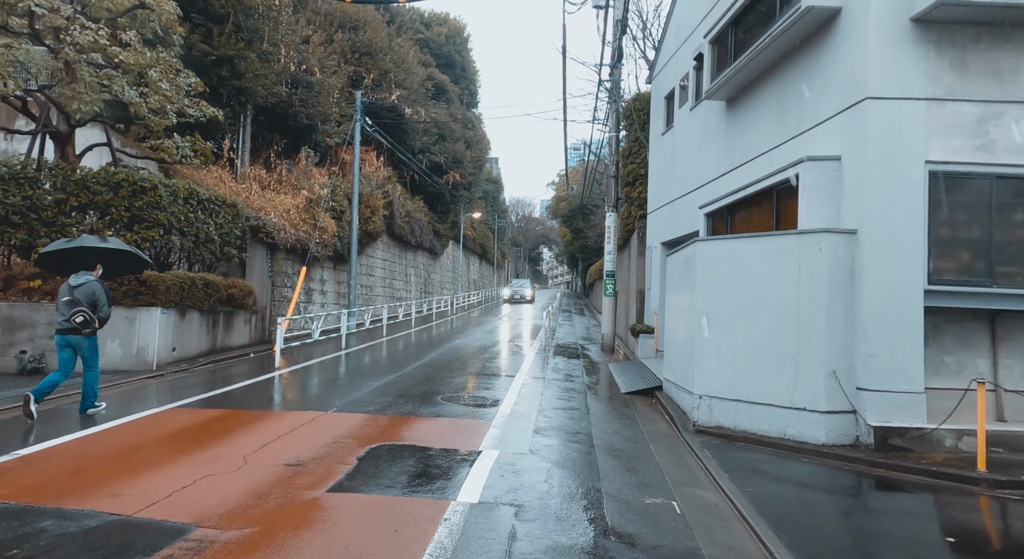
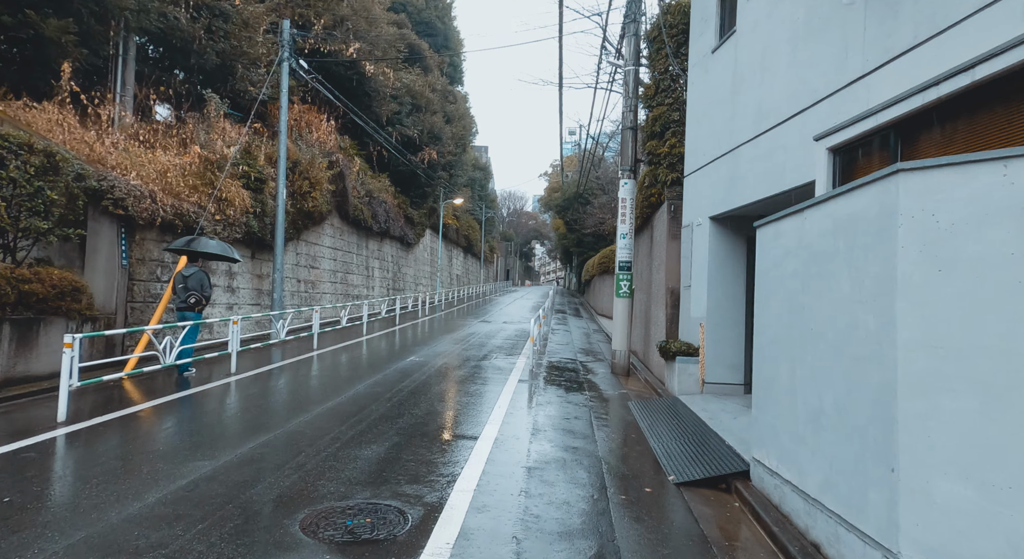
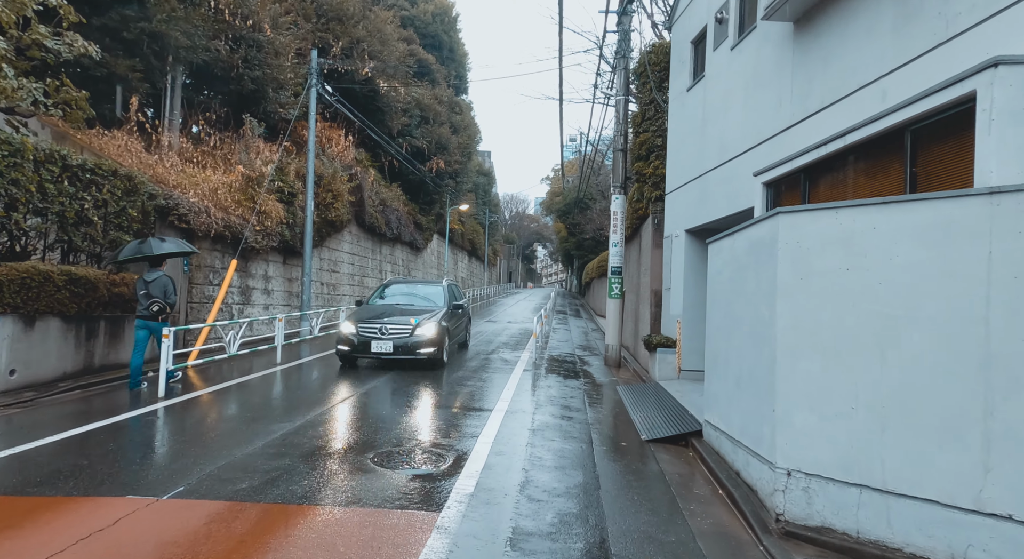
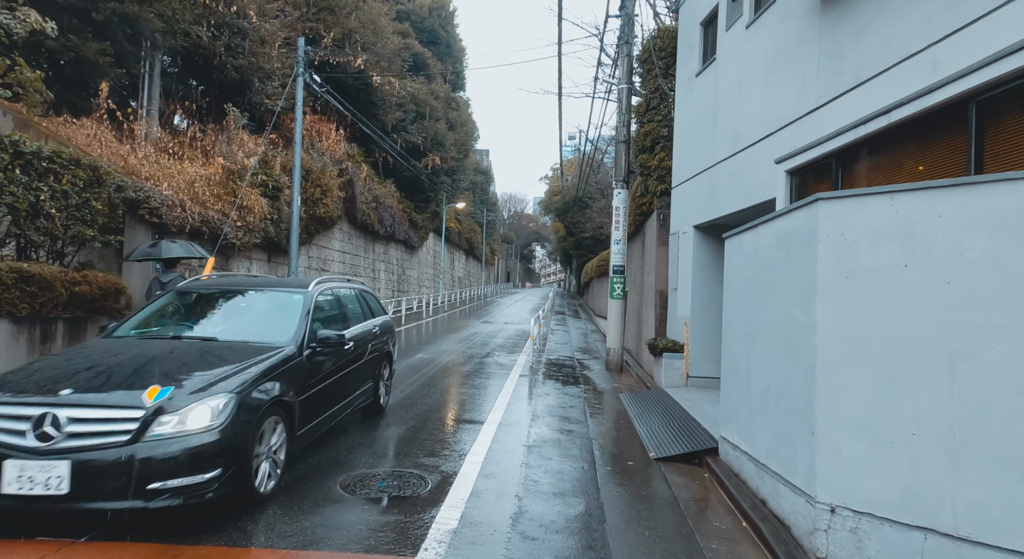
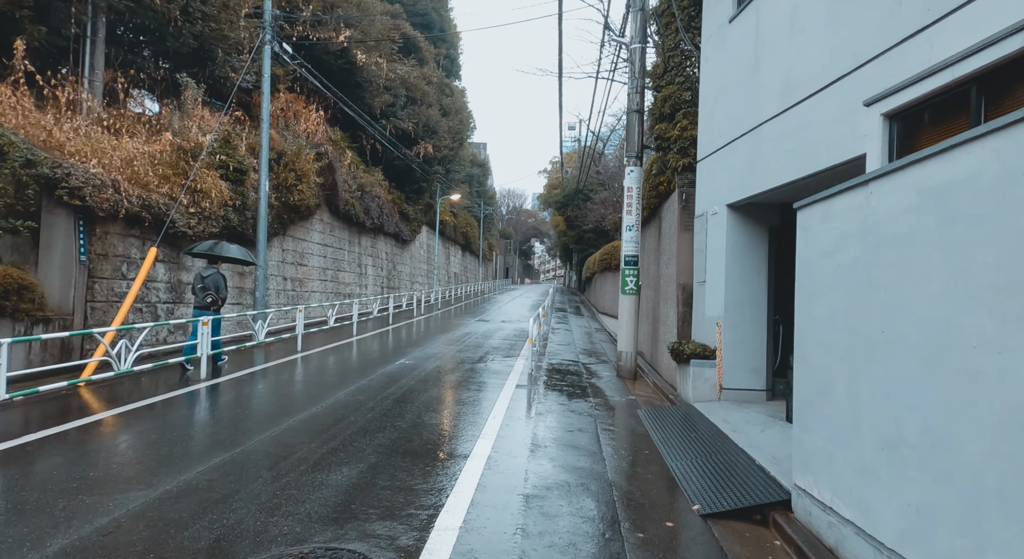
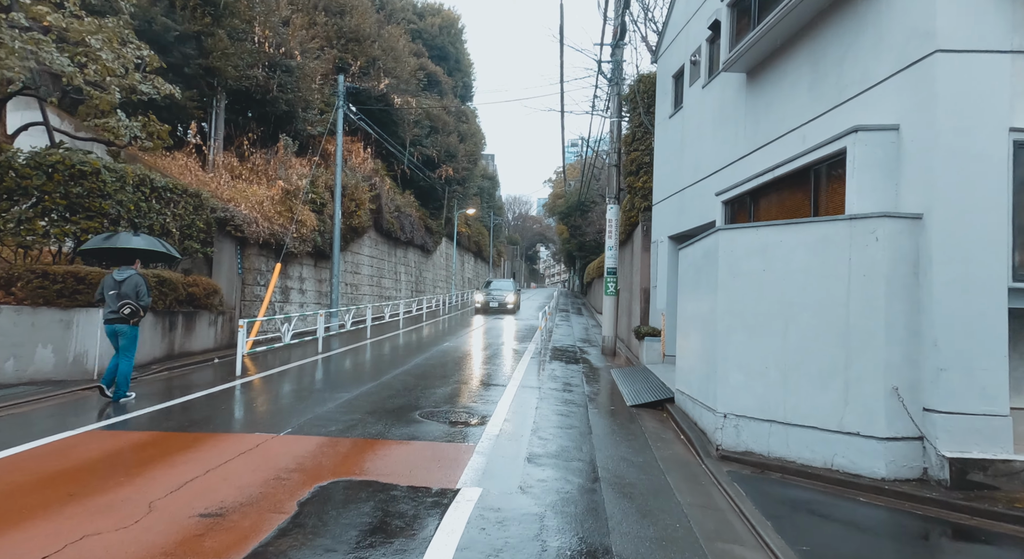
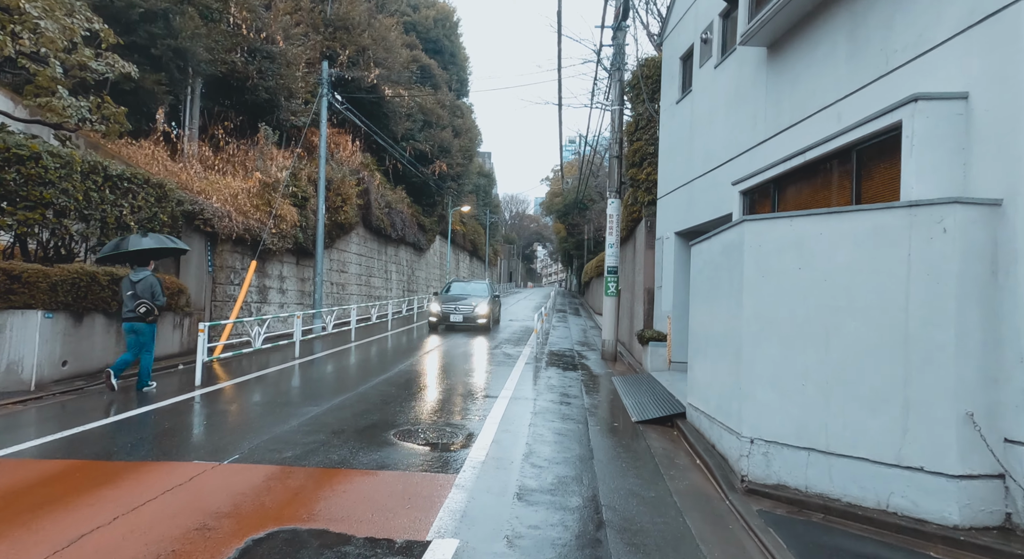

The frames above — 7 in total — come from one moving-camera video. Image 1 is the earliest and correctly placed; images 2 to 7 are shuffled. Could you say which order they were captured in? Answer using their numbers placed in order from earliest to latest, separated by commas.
6, 7, 3, 4, 2, 5
